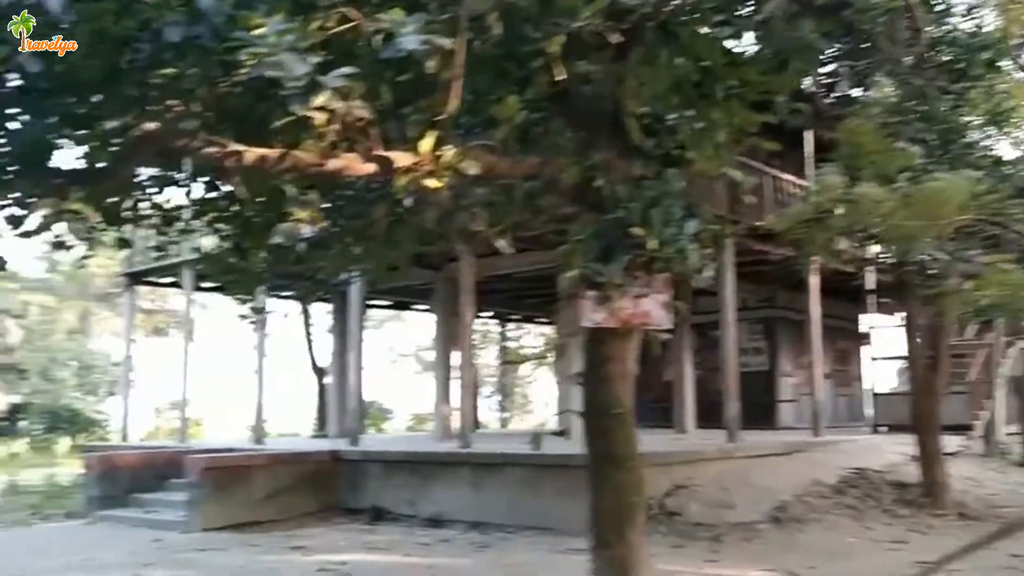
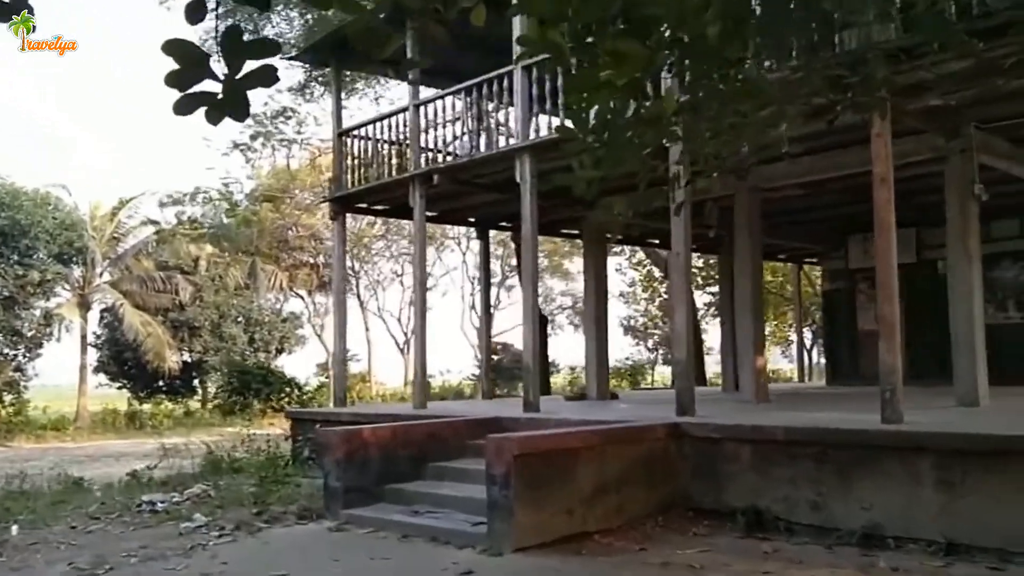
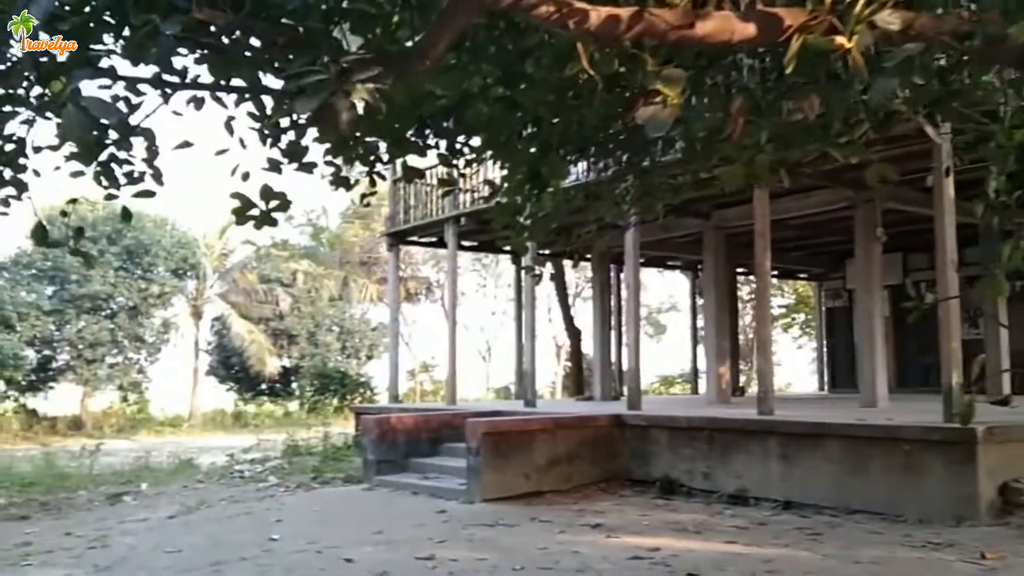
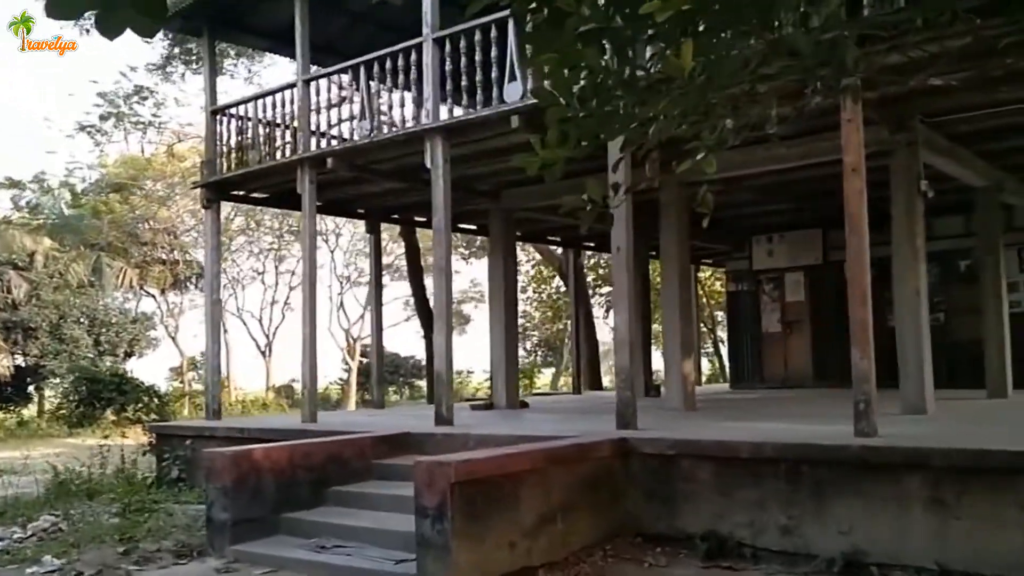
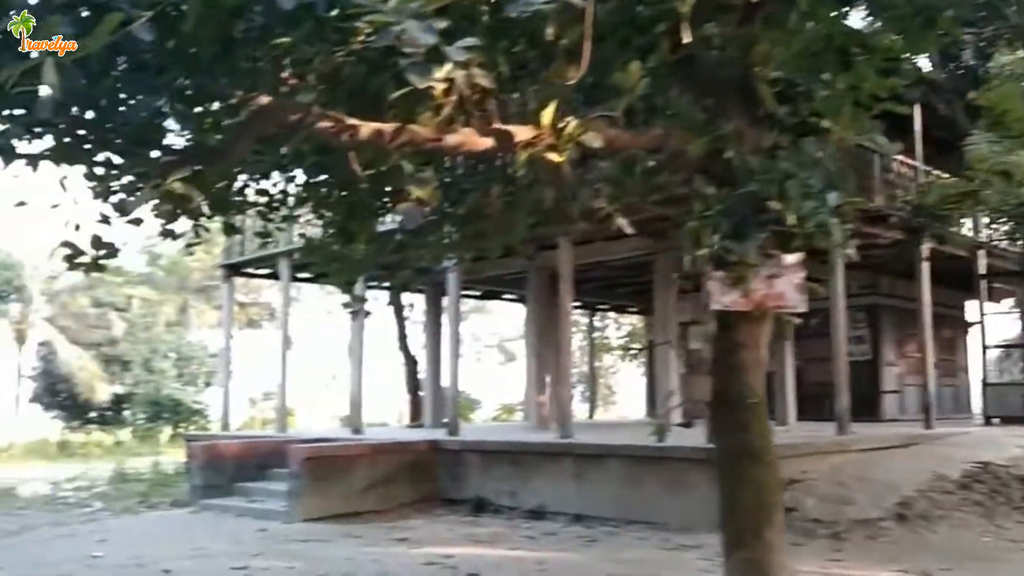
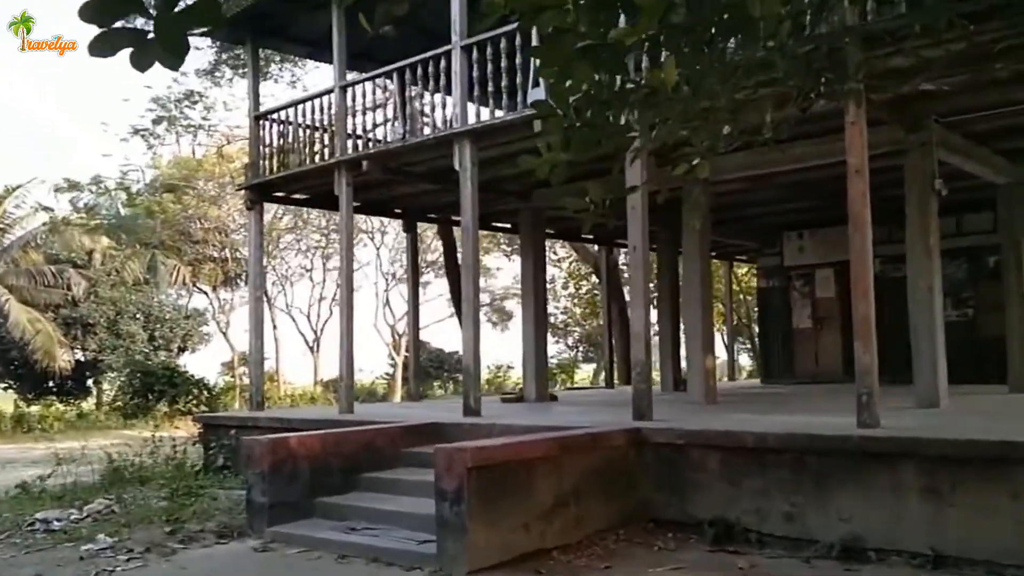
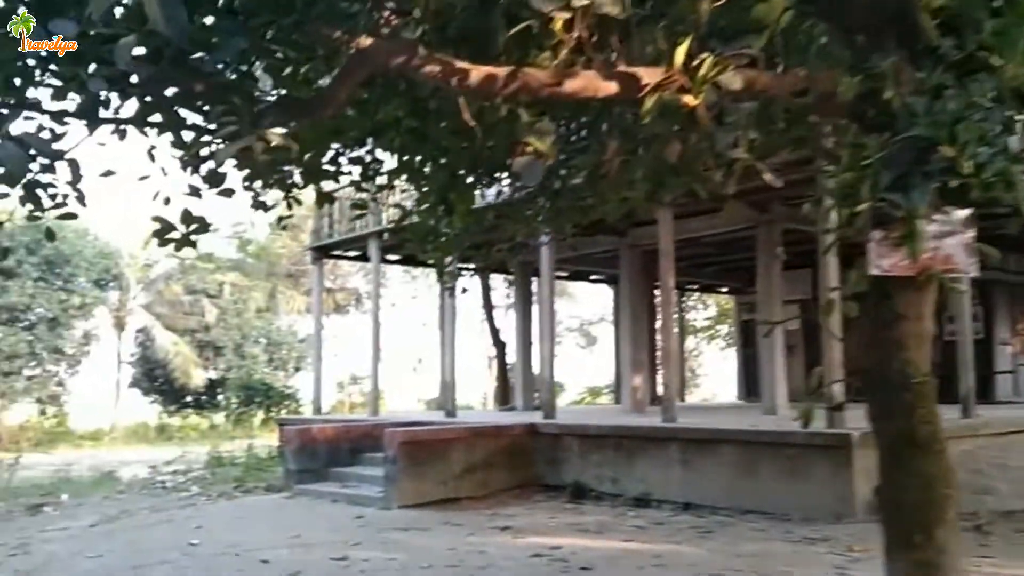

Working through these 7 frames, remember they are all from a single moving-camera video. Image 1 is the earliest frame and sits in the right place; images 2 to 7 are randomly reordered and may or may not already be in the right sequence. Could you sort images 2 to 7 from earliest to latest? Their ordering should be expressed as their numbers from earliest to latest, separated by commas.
5, 7, 3, 2, 6, 4
